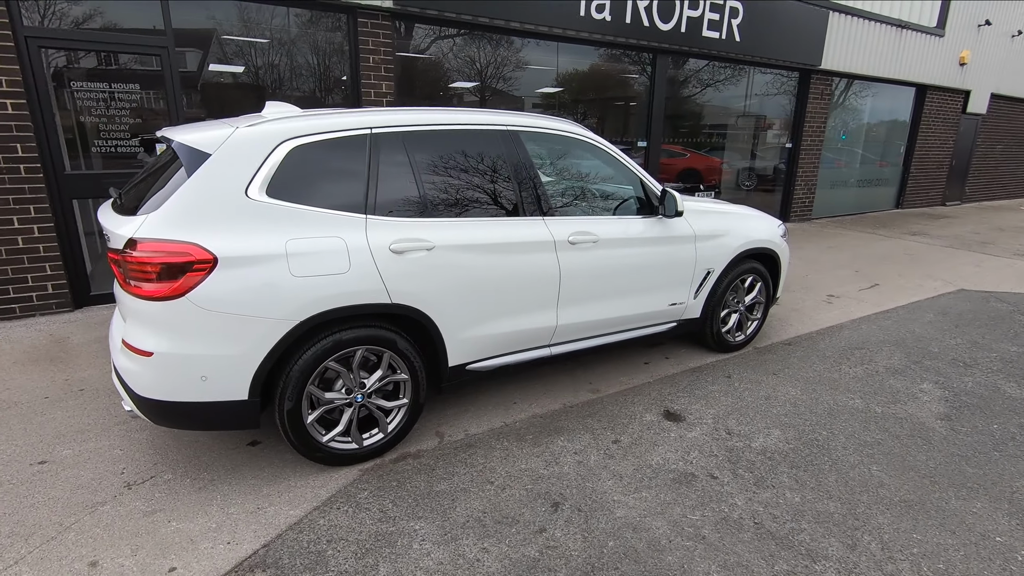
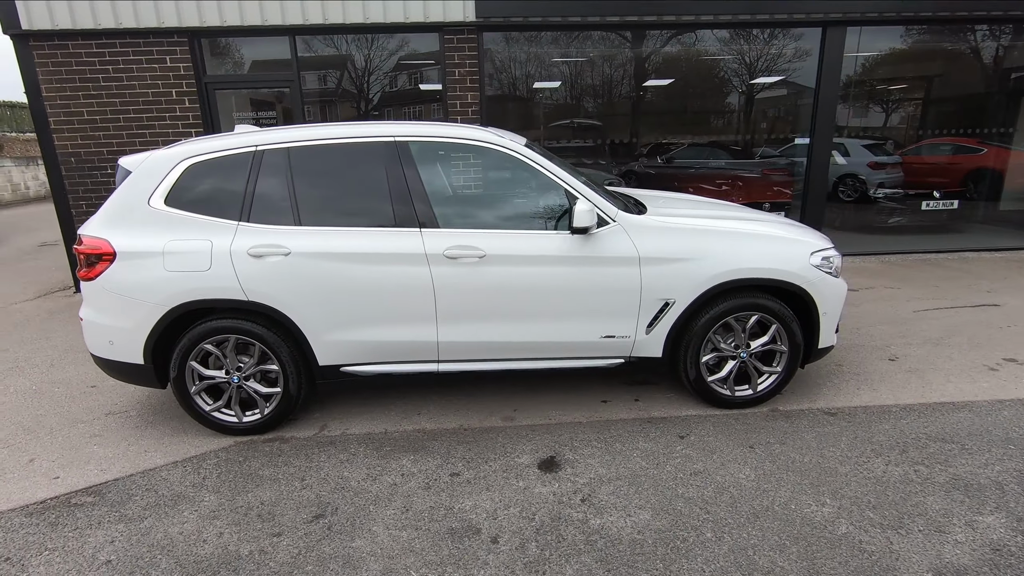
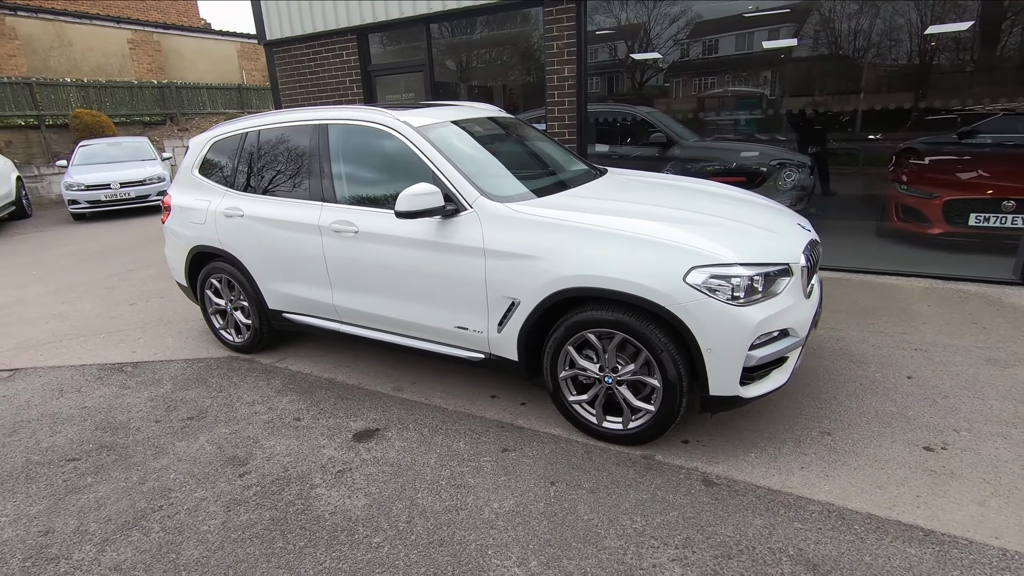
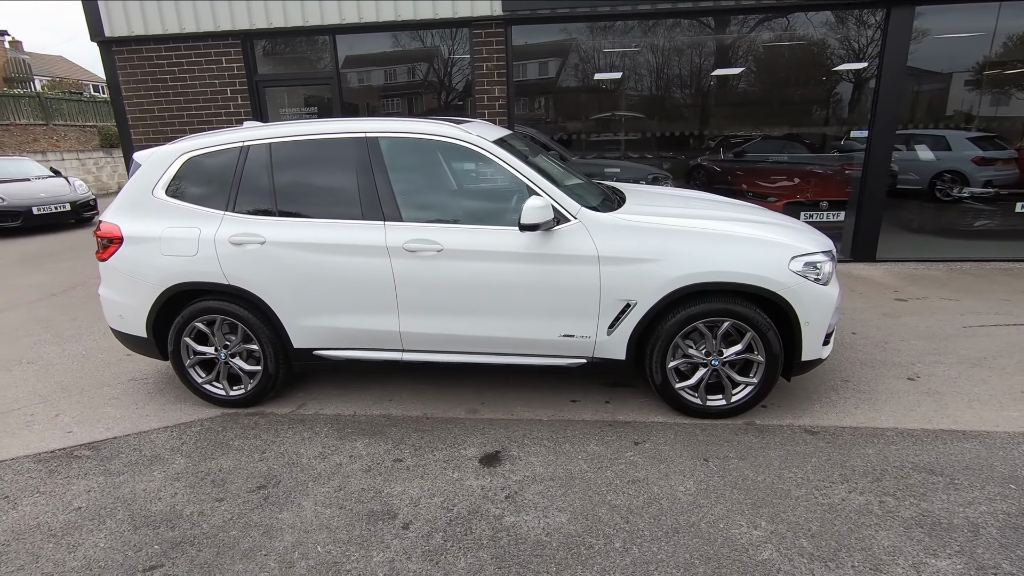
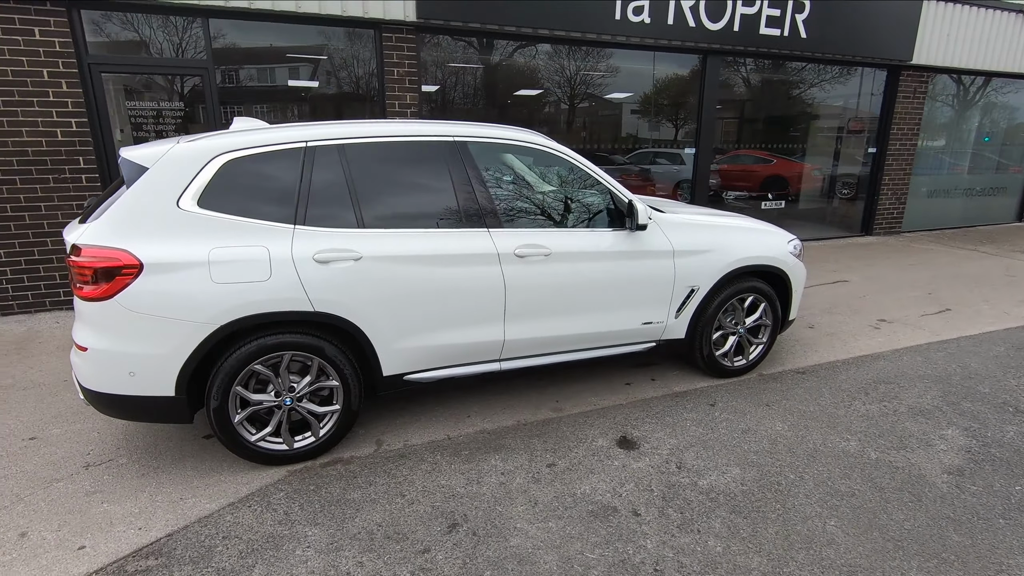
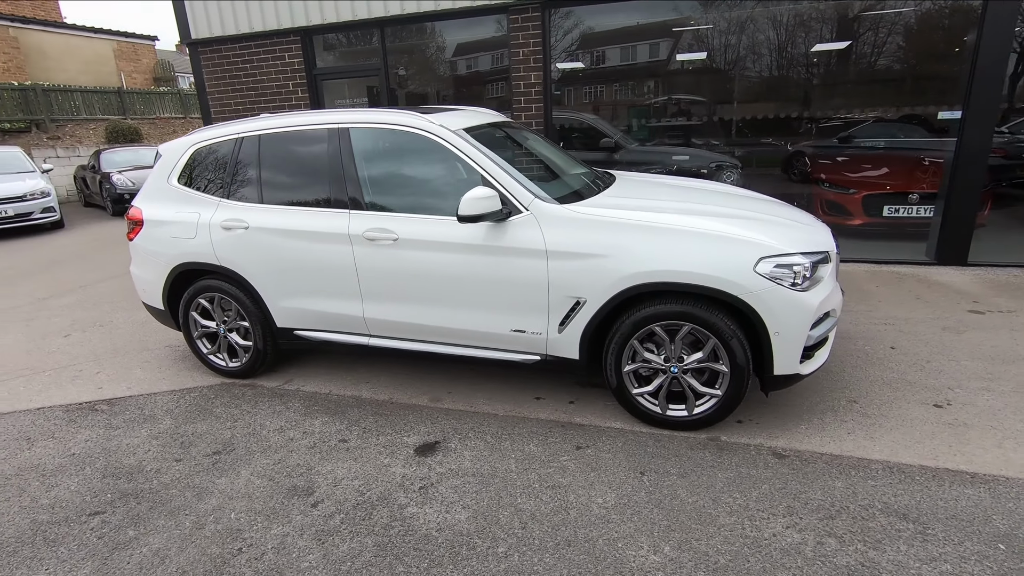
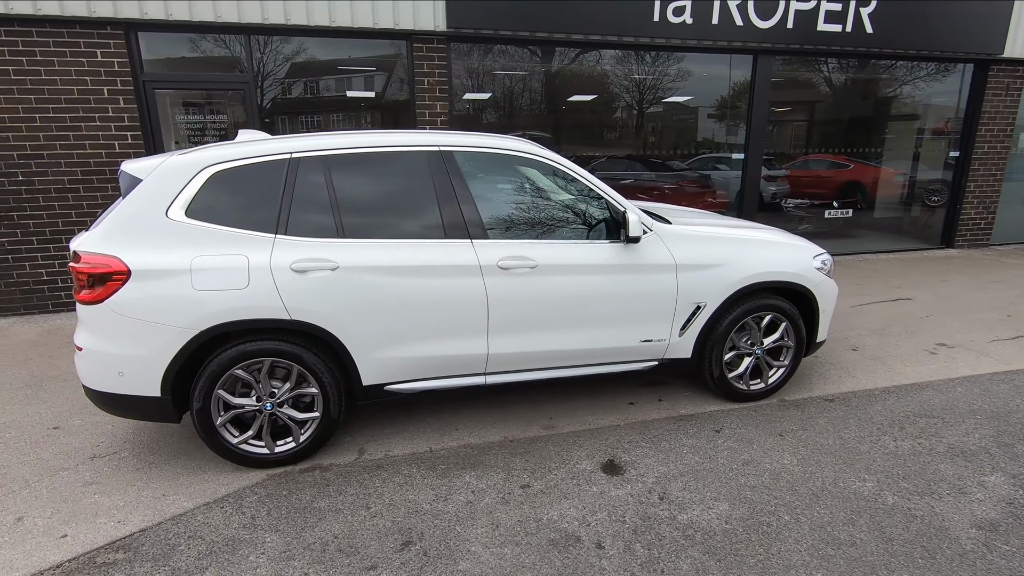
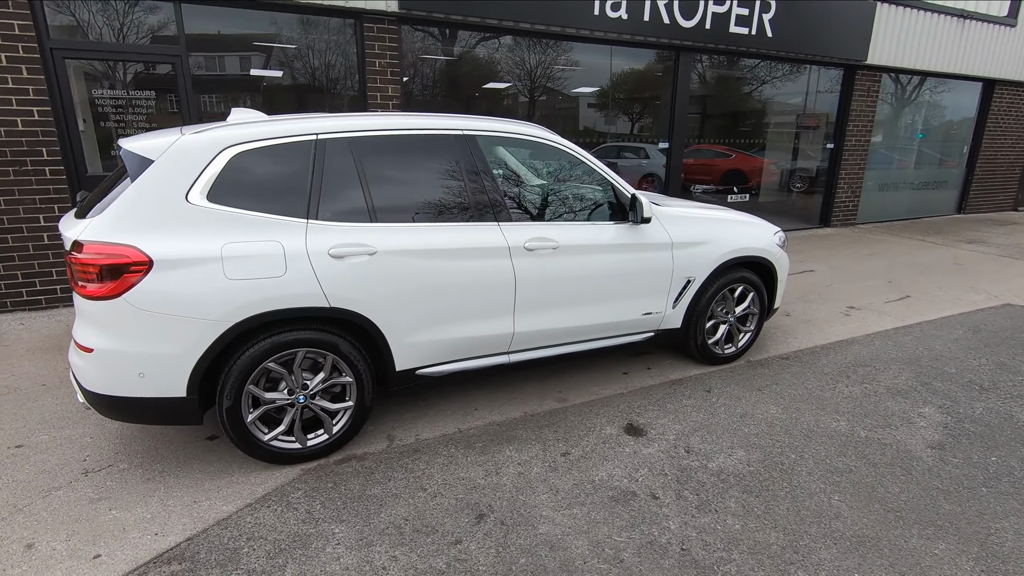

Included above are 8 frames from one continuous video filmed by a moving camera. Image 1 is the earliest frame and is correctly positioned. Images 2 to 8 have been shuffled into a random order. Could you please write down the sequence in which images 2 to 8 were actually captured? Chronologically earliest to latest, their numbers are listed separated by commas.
8, 5, 7, 2, 4, 6, 3
